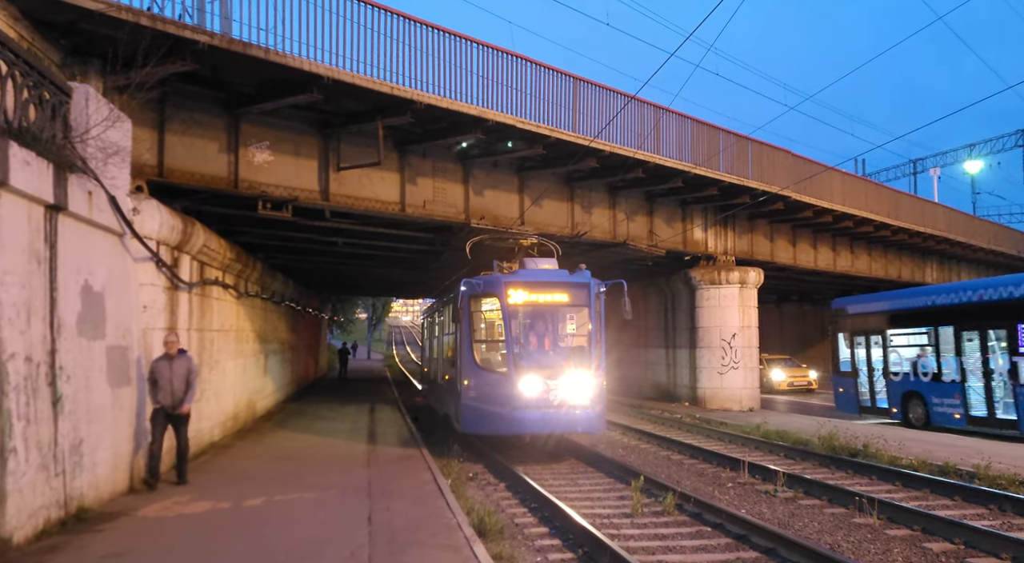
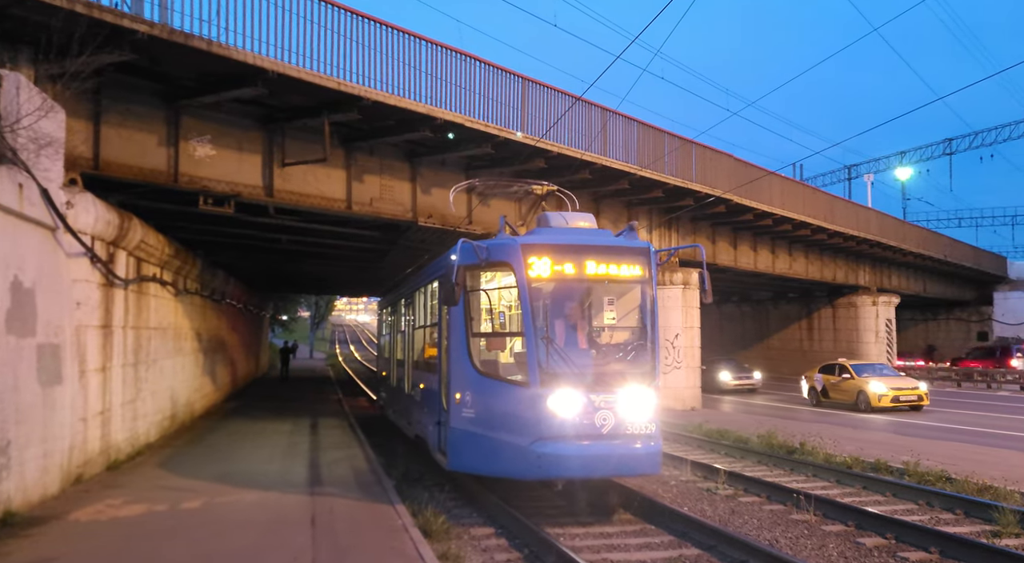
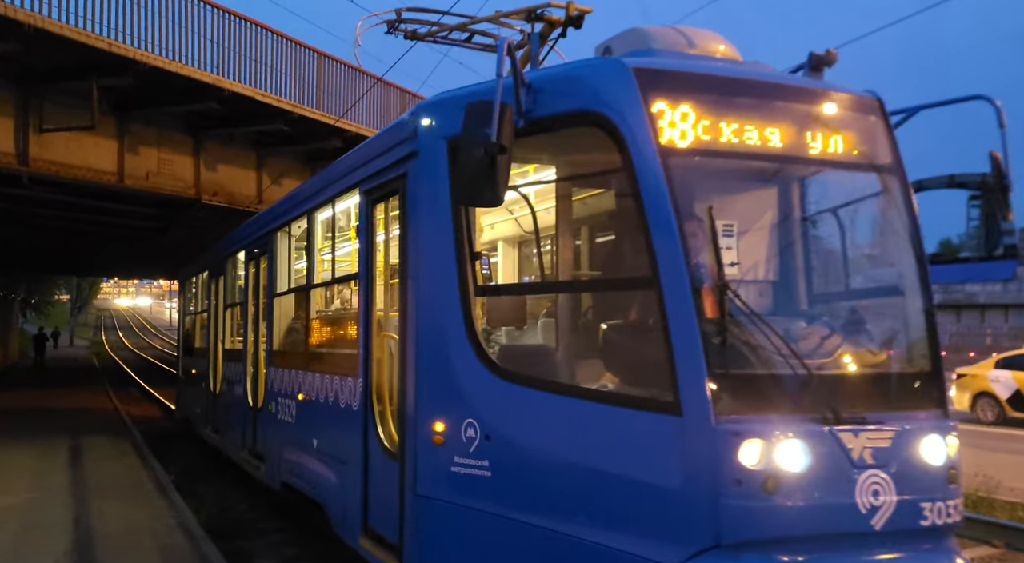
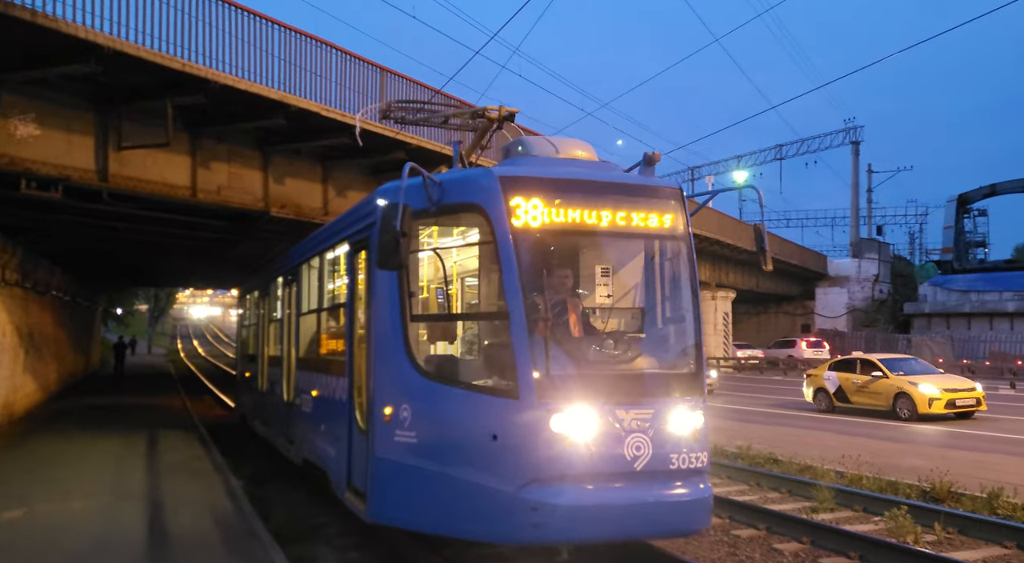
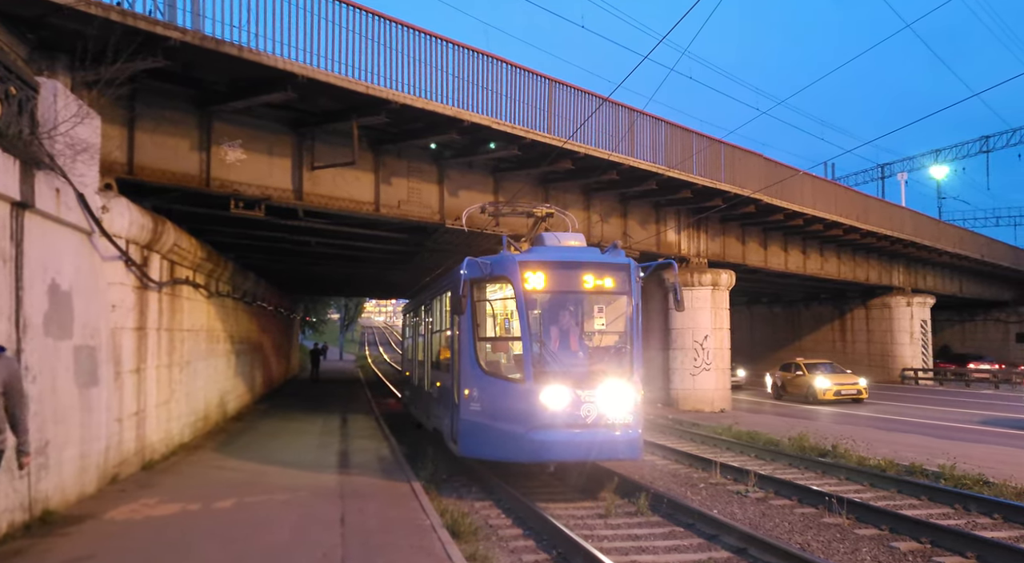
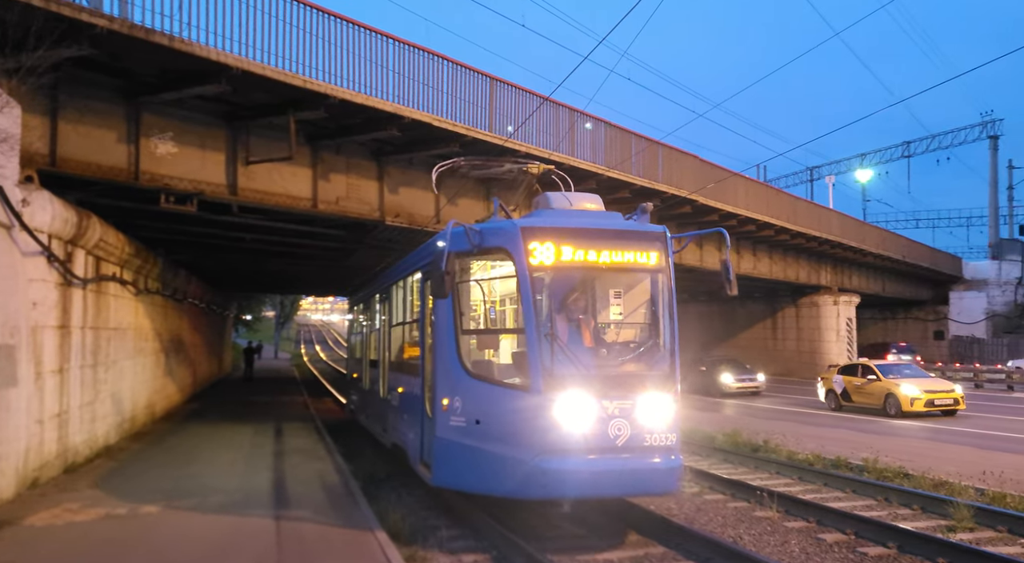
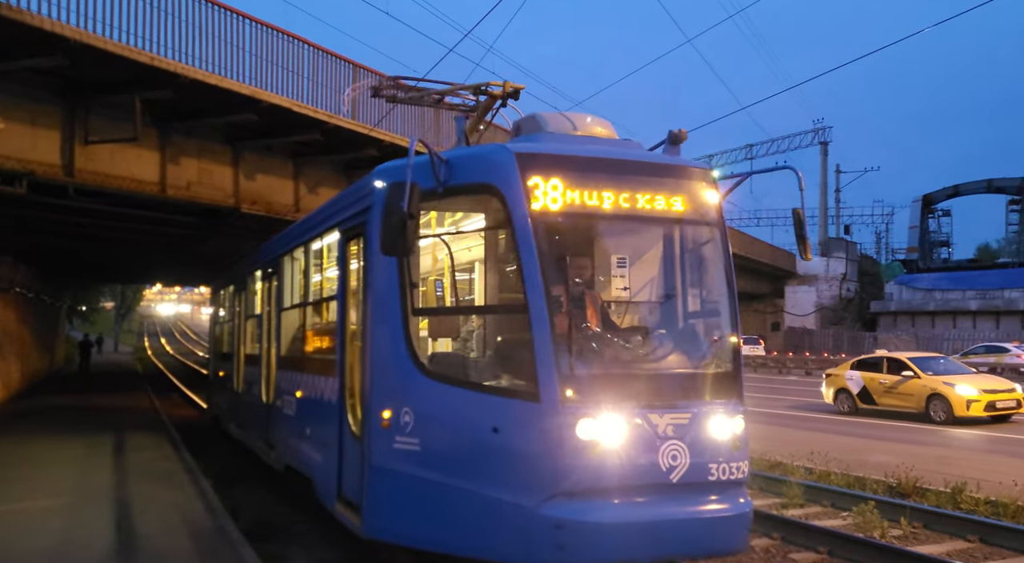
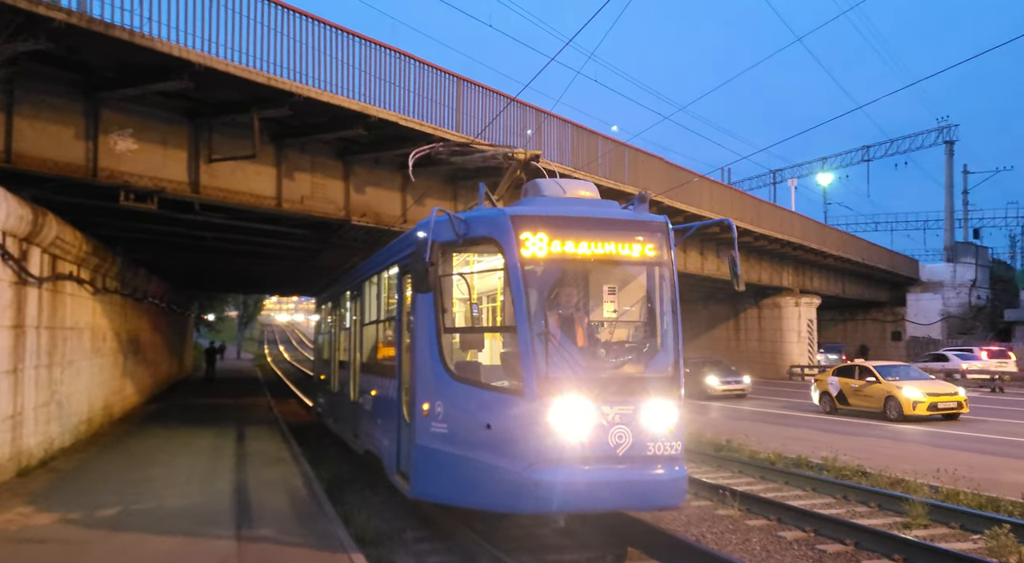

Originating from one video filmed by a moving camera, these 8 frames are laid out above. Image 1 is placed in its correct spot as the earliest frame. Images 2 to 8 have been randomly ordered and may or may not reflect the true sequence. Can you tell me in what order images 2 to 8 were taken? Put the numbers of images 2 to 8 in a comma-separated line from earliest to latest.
5, 2, 6, 8, 4, 7, 3
